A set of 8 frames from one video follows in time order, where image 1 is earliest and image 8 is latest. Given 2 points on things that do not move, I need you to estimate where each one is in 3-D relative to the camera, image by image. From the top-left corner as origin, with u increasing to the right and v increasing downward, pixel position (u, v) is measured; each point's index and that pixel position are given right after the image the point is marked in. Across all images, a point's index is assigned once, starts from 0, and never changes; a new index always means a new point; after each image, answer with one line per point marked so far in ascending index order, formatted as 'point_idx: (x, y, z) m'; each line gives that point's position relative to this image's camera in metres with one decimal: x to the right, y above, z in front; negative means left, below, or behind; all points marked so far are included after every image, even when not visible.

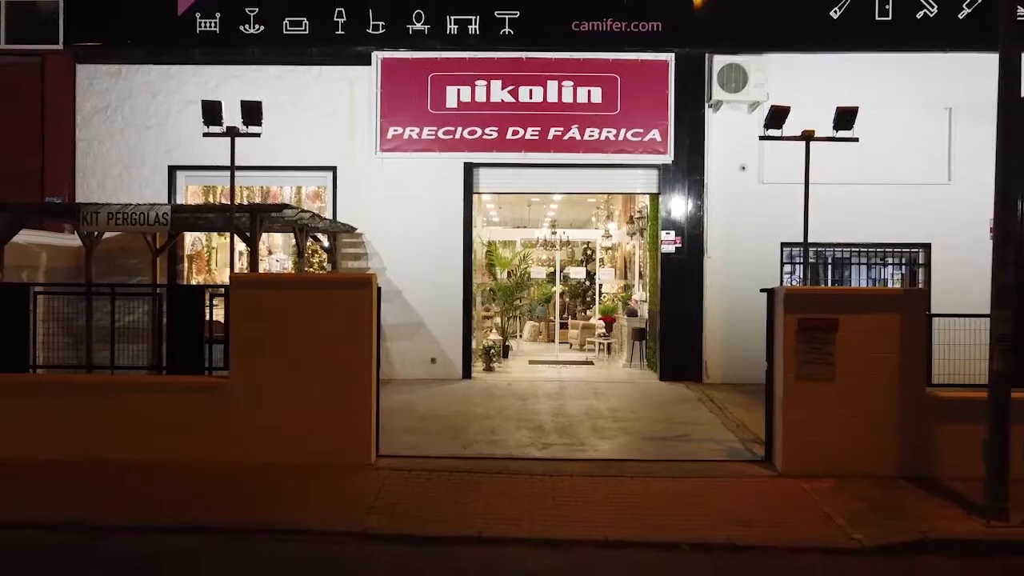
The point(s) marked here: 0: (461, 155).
0: (-0.6, +1.7, +10.0) m
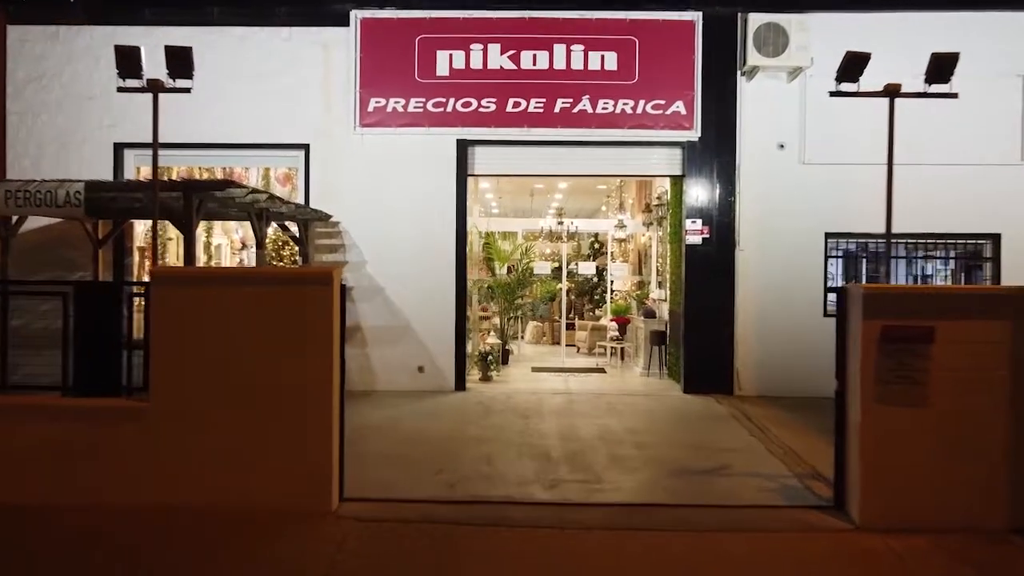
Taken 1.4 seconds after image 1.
0: (-0.6, +1.7, +8.6) m
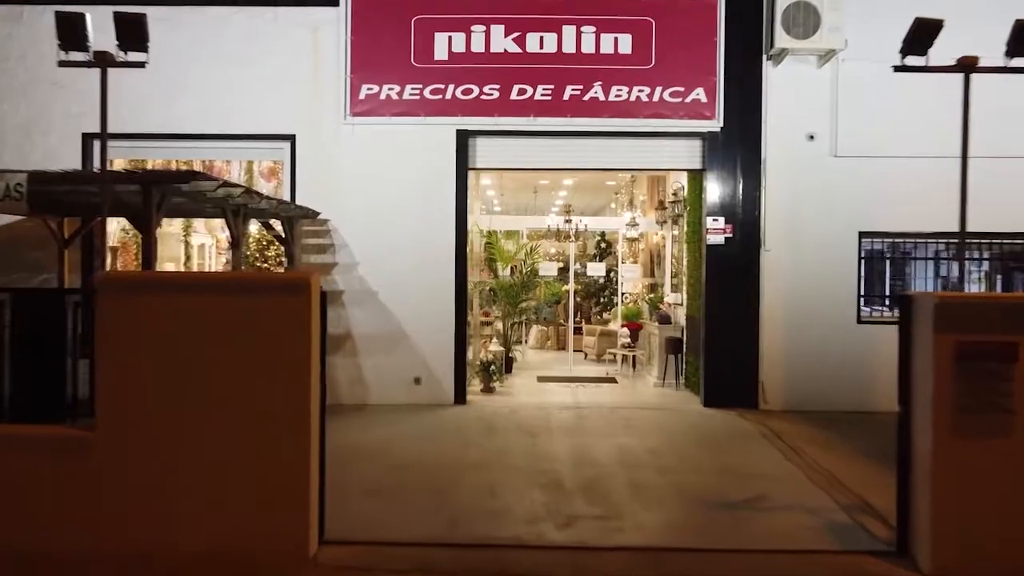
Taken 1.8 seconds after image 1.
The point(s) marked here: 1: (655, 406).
0: (-0.6, +1.6, +7.9) m
1: (+1.4, -1.2, +8.0) m
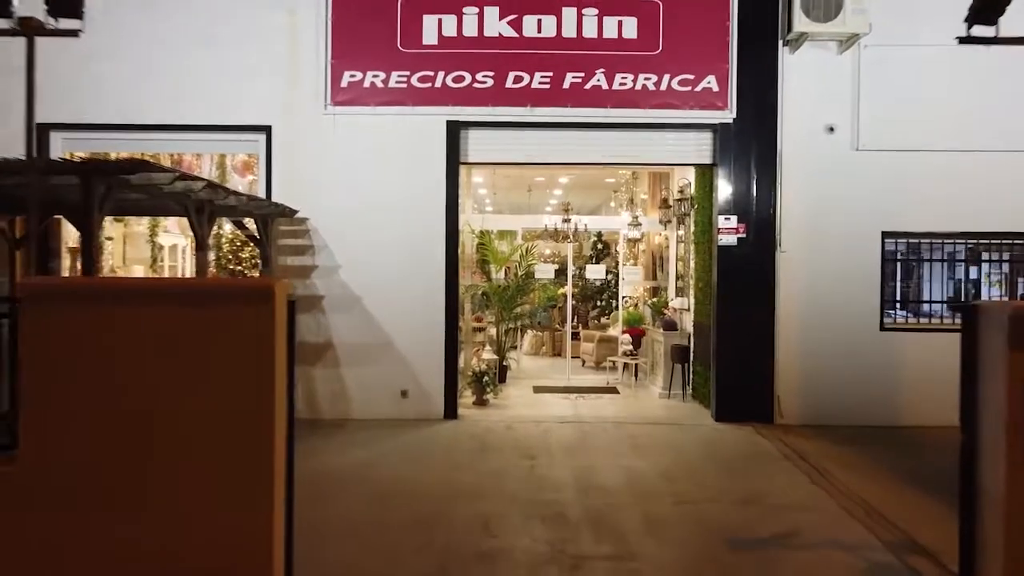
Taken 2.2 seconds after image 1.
0: (-0.6, +1.6, +7.2) m
1: (+1.4, -1.2, +7.4) m
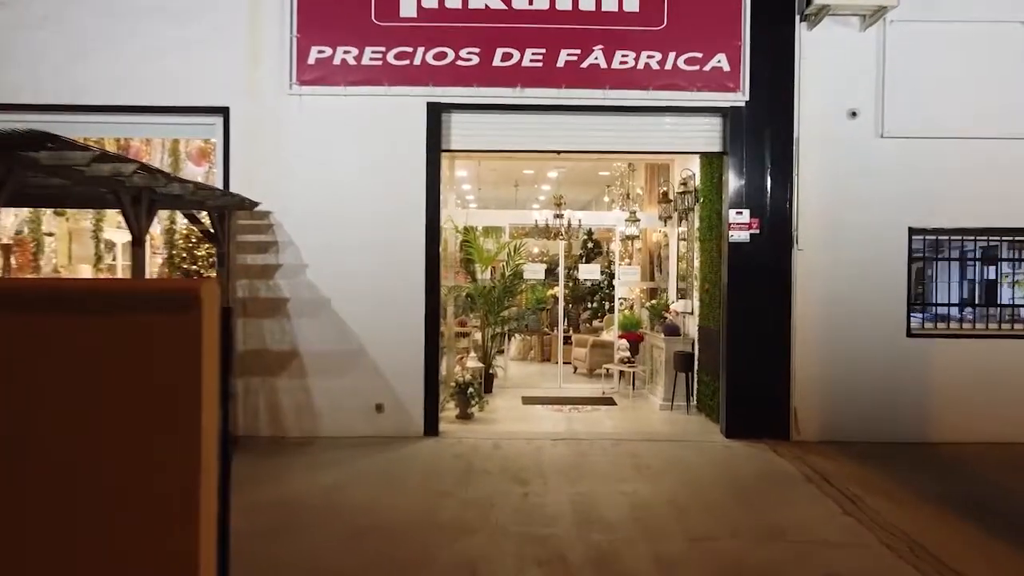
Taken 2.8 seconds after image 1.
0: (-0.7, +1.6, +6.5) m
1: (+1.3, -1.2, +6.6) m
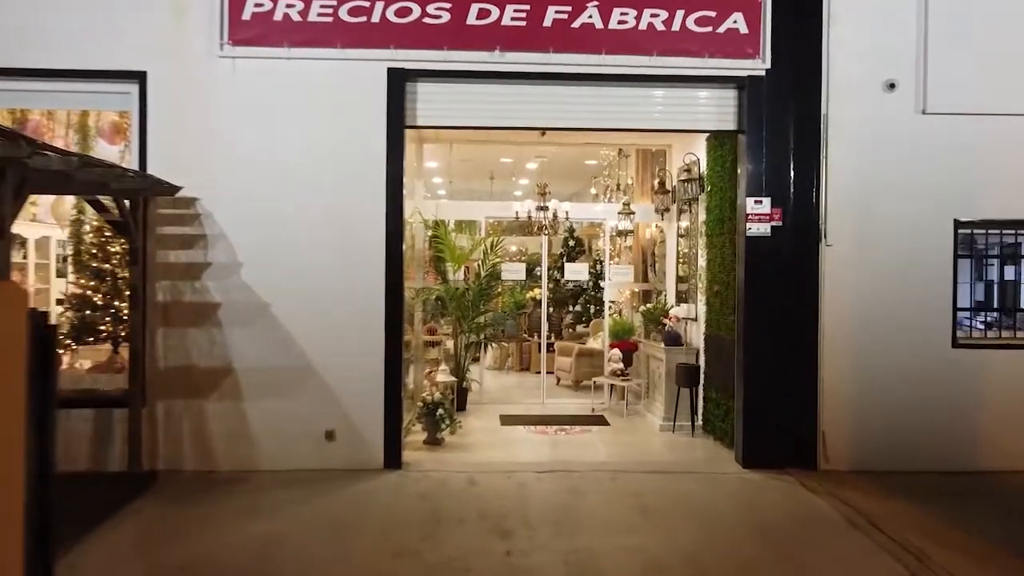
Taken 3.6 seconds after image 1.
0: (-0.9, +1.6, +5.4) m
1: (+1.1, -1.2, +5.6) m
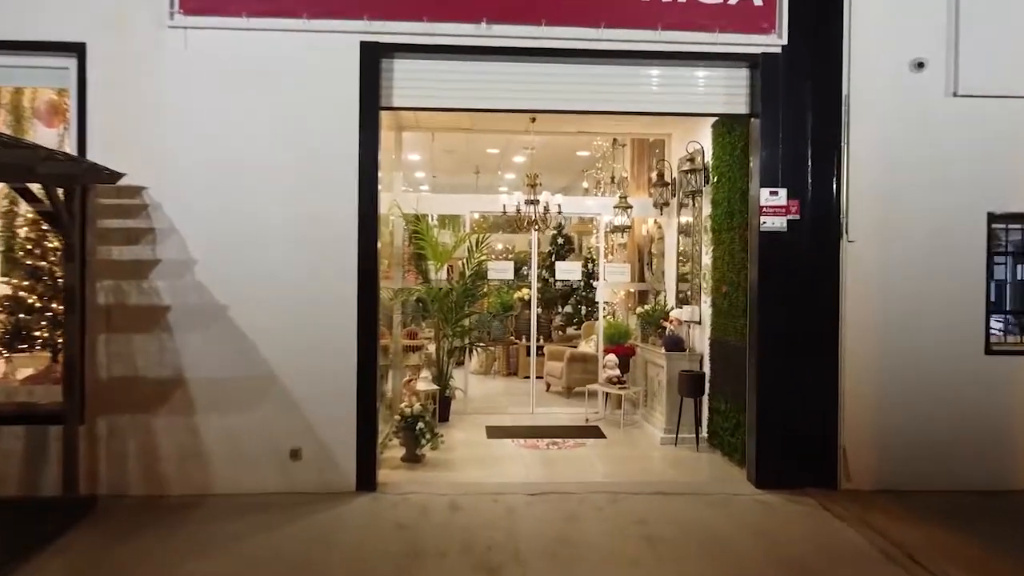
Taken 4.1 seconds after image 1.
0: (-0.9, +1.6, +4.8) m
1: (+1.0, -1.2, +5.1) m
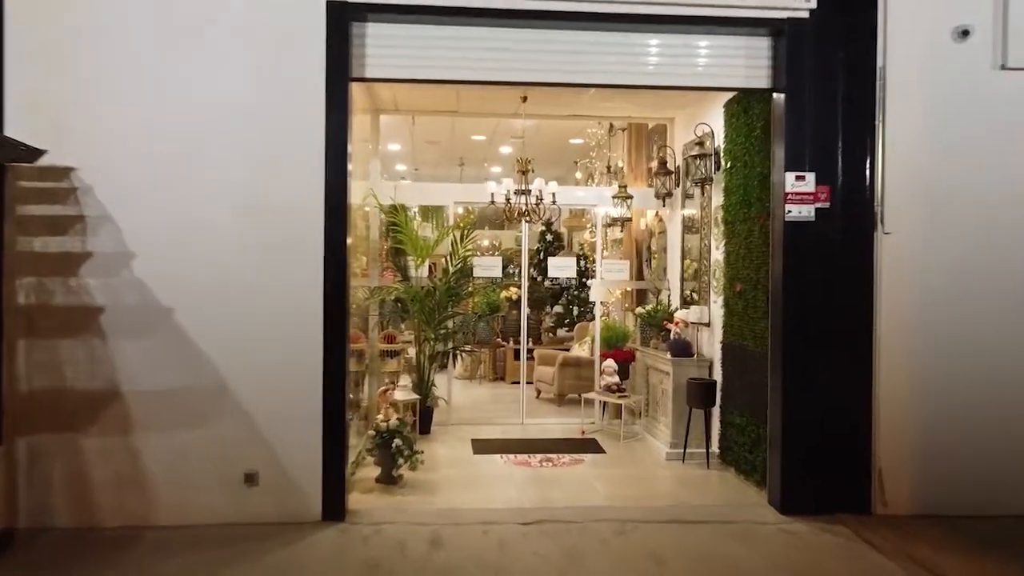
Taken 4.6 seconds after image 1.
0: (-1.0, +1.6, +4.1) m
1: (+1.0, -1.2, +4.4) m
